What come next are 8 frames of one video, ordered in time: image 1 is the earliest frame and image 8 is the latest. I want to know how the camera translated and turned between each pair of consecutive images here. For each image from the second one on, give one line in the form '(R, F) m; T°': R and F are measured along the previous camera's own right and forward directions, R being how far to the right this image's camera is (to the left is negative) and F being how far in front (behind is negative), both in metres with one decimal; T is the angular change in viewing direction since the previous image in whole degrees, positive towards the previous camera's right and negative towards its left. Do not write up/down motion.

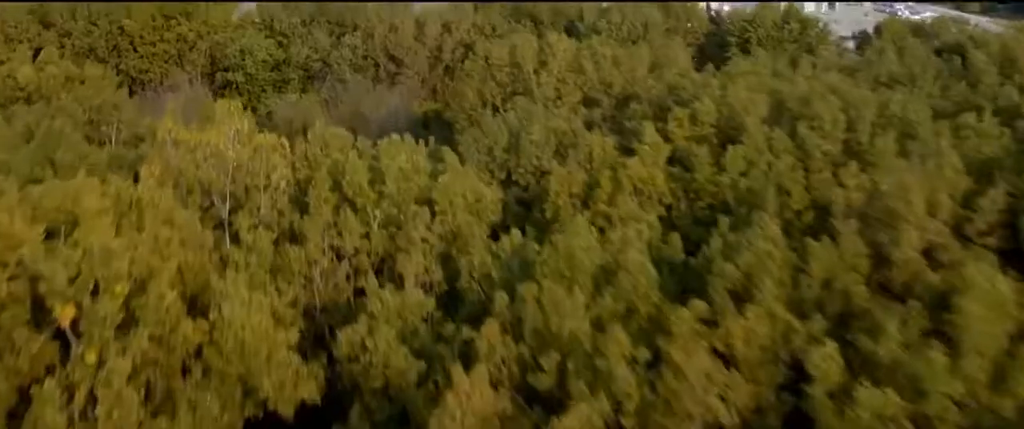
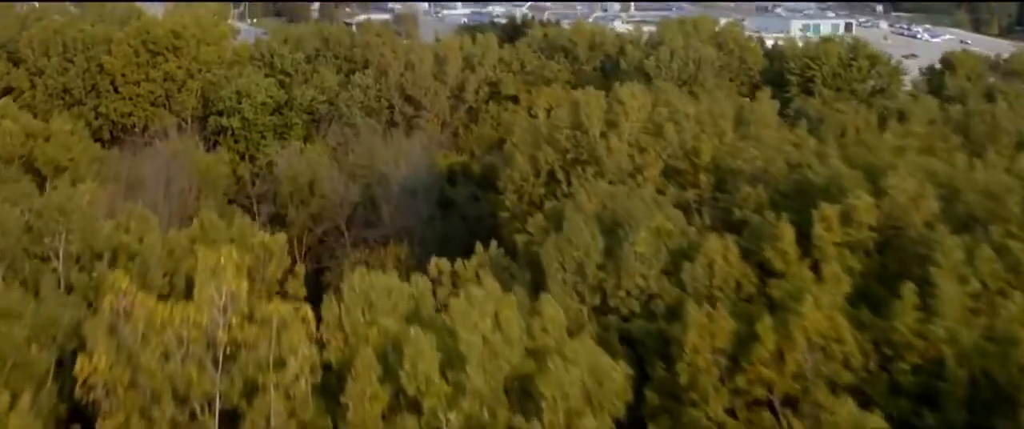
(-0.3, +2.0) m; 0°
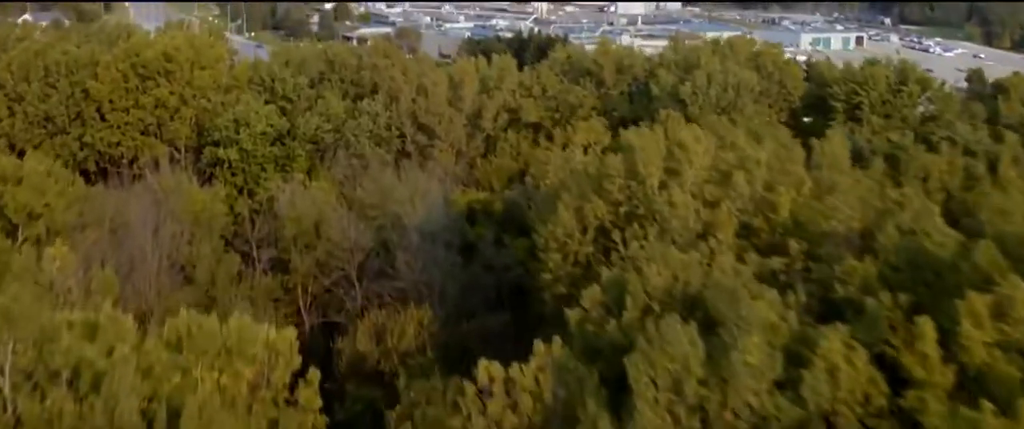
(-0.2, +1.2) m; 0°
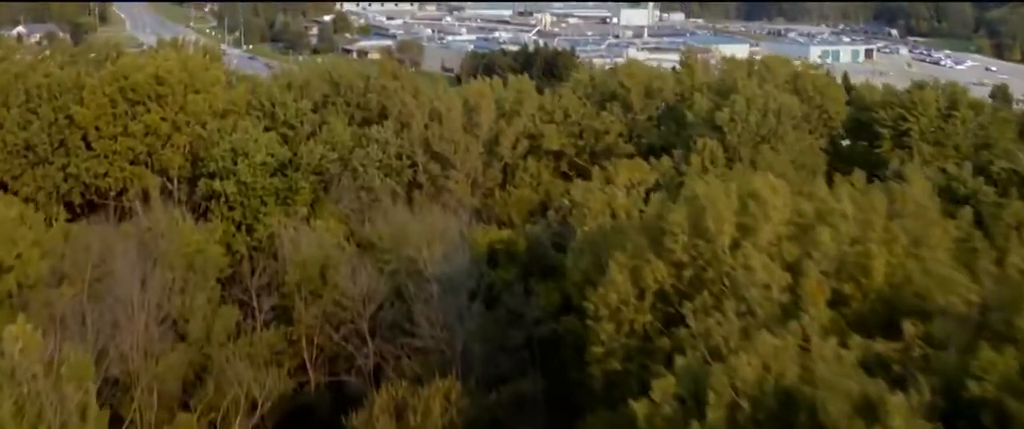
(-0.2, +1.0) m; 0°
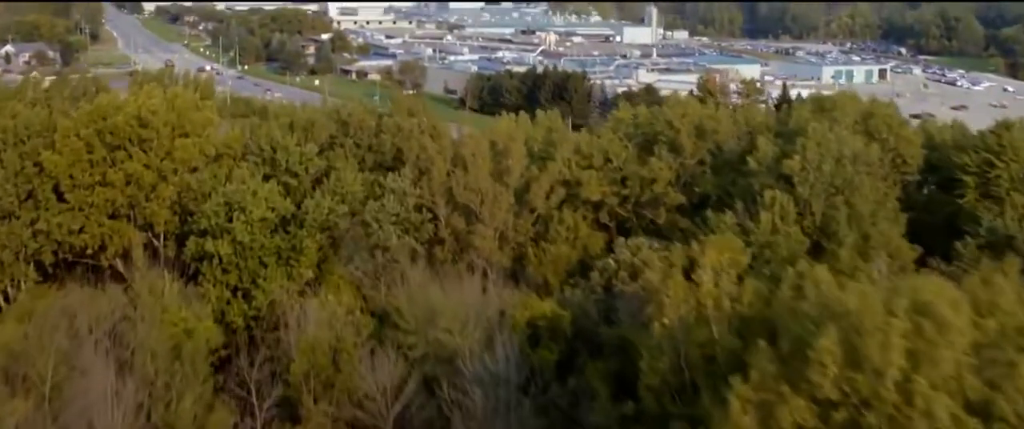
(-0.2, +1.5) m; 0°
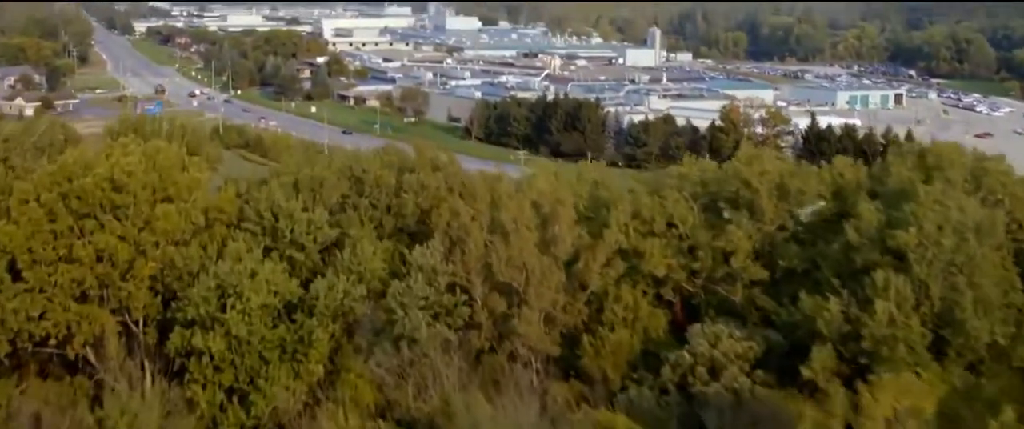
(-0.3, +1.8) m; 0°
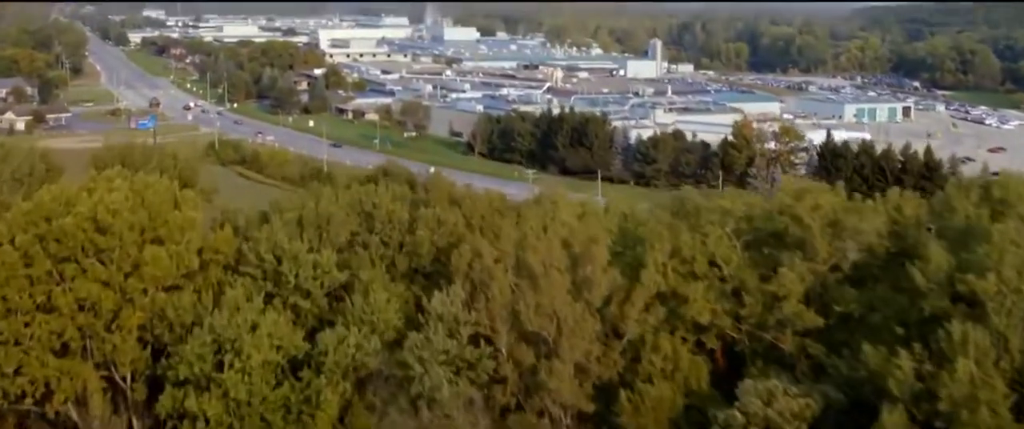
(-0.2, +0.9) m; 0°
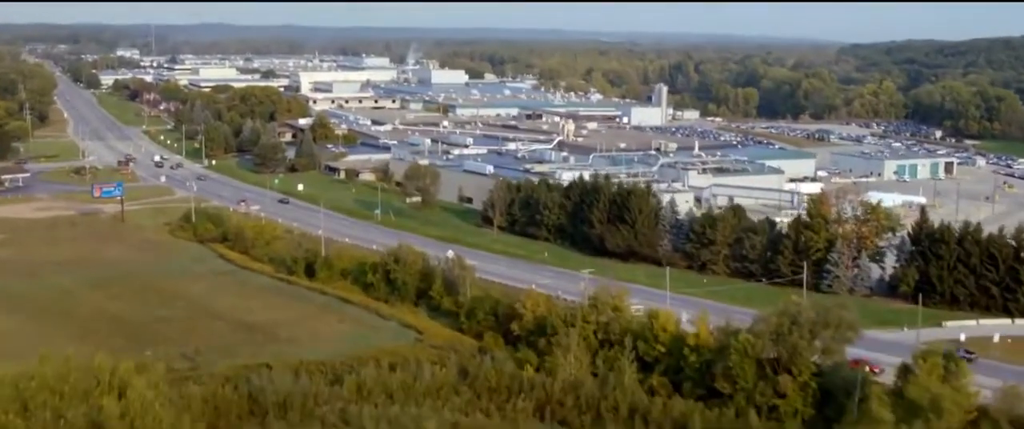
(-0.7, +4.2) m; +1°
